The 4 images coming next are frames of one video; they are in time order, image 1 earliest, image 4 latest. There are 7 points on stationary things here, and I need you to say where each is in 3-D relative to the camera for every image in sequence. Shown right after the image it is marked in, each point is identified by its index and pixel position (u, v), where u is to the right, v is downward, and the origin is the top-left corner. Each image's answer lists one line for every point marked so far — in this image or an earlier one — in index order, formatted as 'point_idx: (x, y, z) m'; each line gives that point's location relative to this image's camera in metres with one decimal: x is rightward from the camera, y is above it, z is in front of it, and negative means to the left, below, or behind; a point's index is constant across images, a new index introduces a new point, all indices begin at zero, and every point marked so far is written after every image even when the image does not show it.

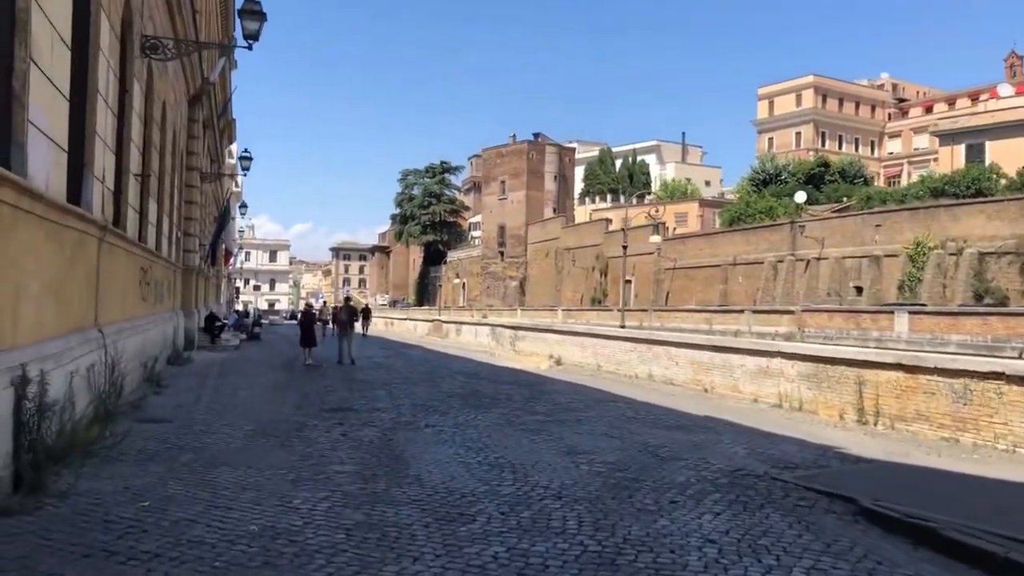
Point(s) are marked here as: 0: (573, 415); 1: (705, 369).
0: (+0.8, -1.7, +11.3) m
1: (+3.5, -1.5, +15.5) m
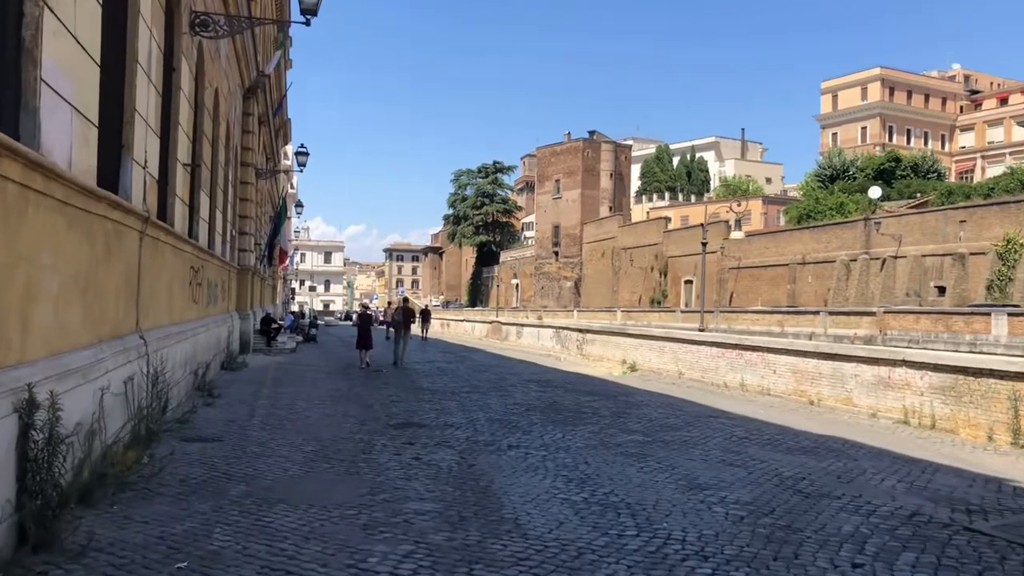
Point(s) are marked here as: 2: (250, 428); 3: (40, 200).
0: (+1.9, -1.7, +9.8) m
1: (+4.8, -1.4, +13.9) m
2: (-2.9, -1.6, +9.7) m
3: (-2.8, +0.5, +5.2) m
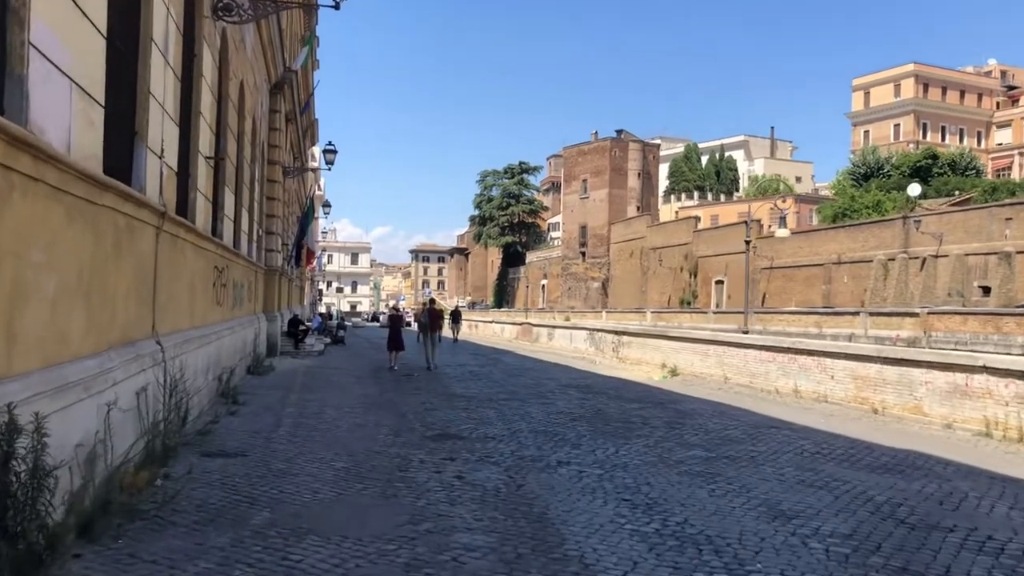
0: (+2.3, -1.7, +8.9) m
1: (+5.4, -1.4, +12.9) m
2: (-2.4, -1.6, +9.0) m
3: (-2.5, +0.5, +4.5) m
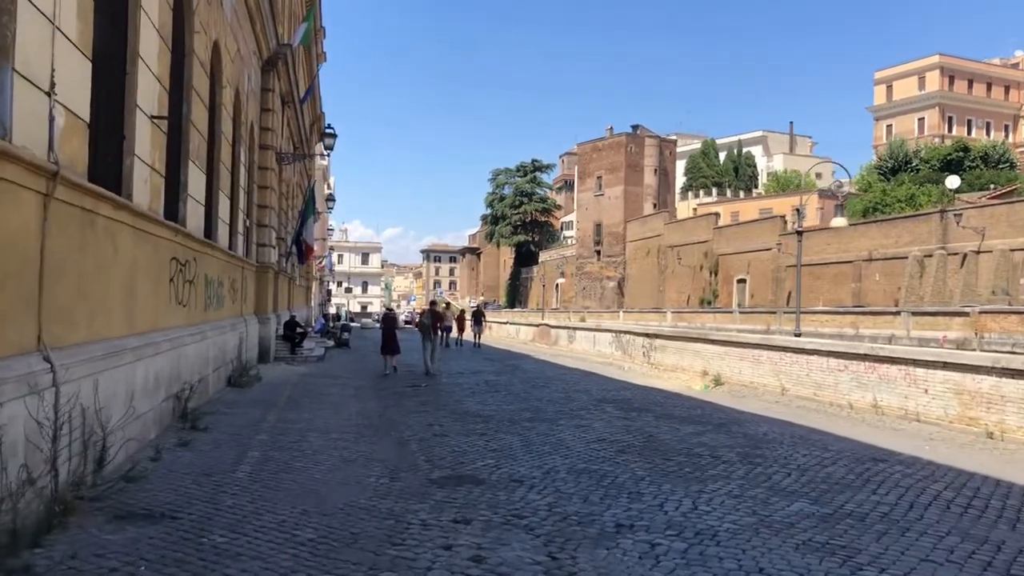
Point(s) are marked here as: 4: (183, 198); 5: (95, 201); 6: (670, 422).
0: (+2.6, -1.6, +6.5) m
1: (+5.7, -1.4, +10.4) m
2: (-2.2, -1.5, +6.6) m
3: (-2.3, +0.6, +2.1) m
4: (-4.0, +1.1, +10.5) m
5: (-3.2, +0.7, +6.5) m
6: (+1.9, -1.6, +10.6) m
